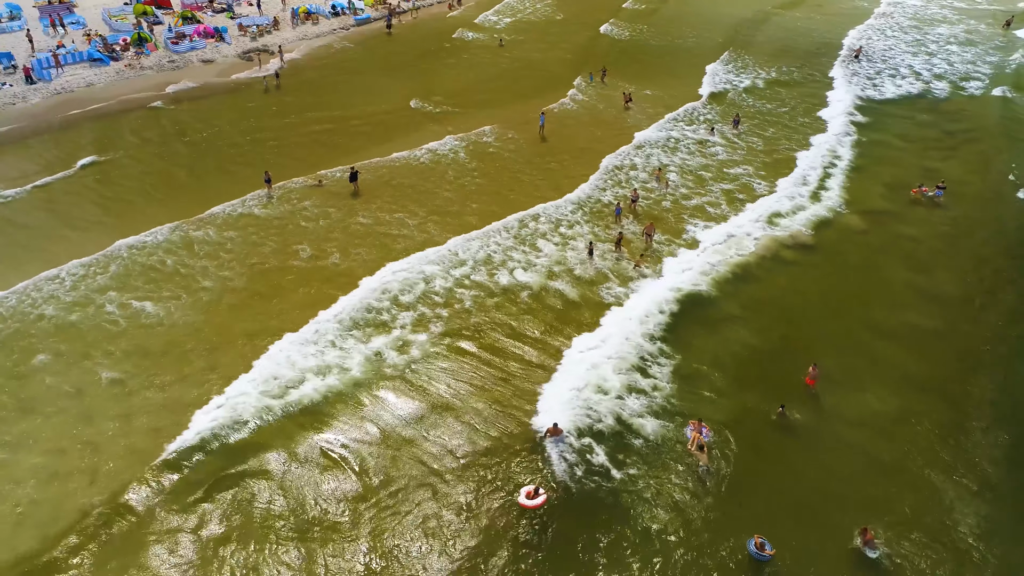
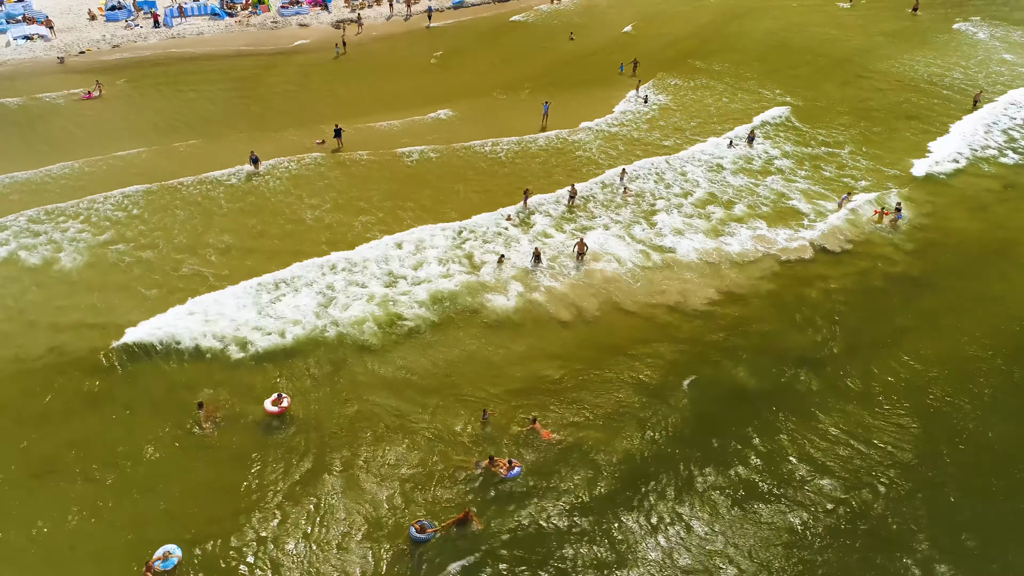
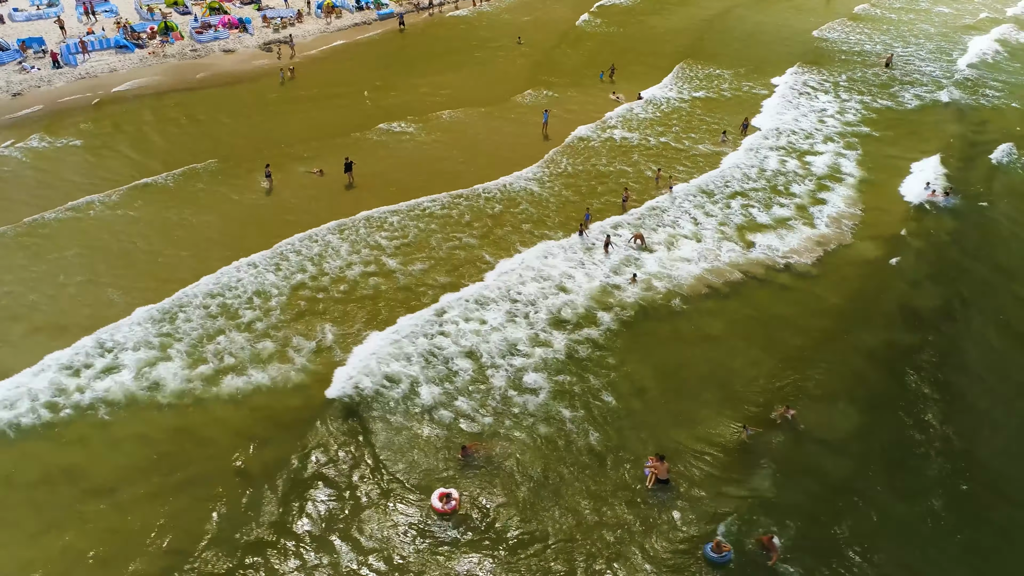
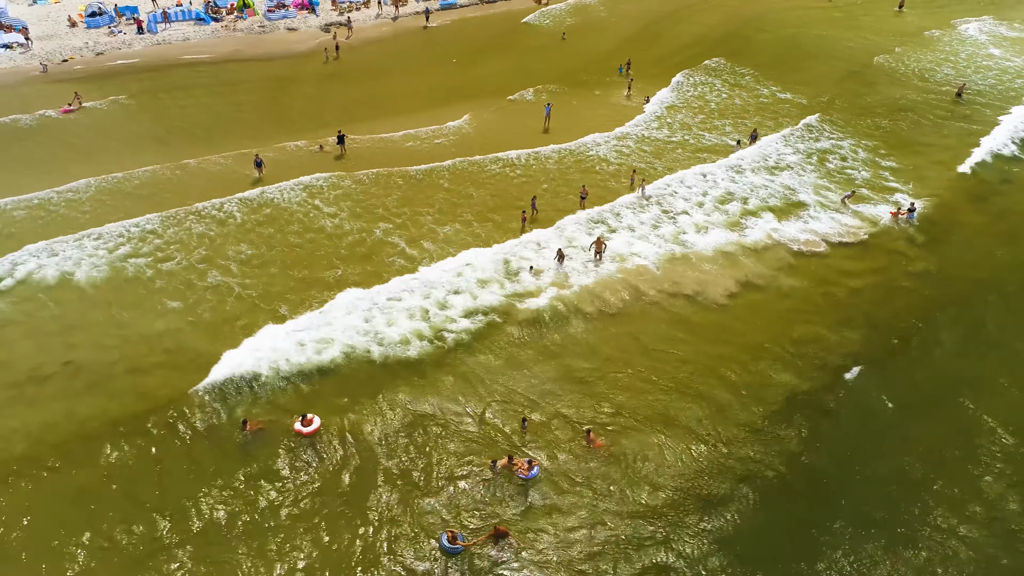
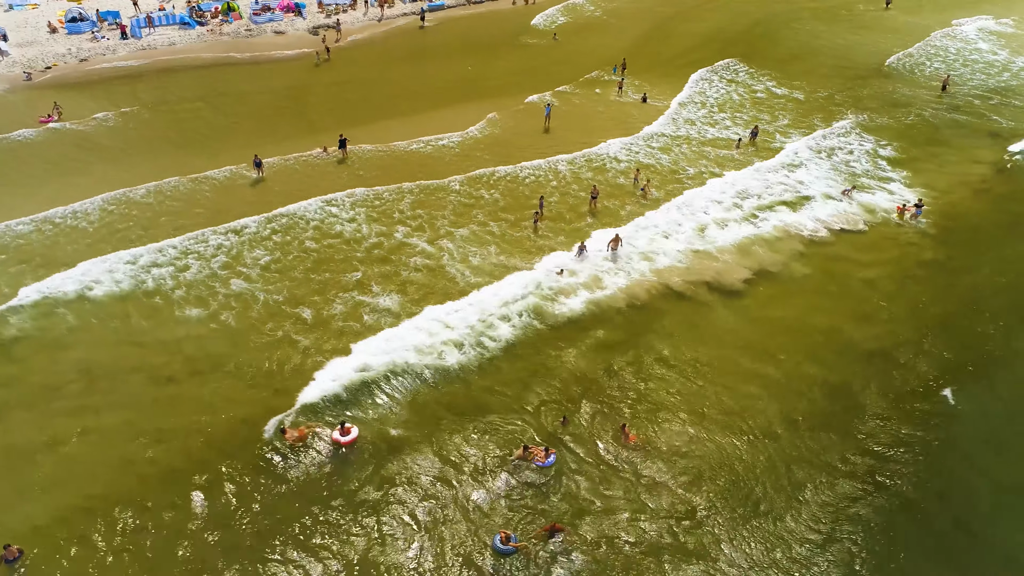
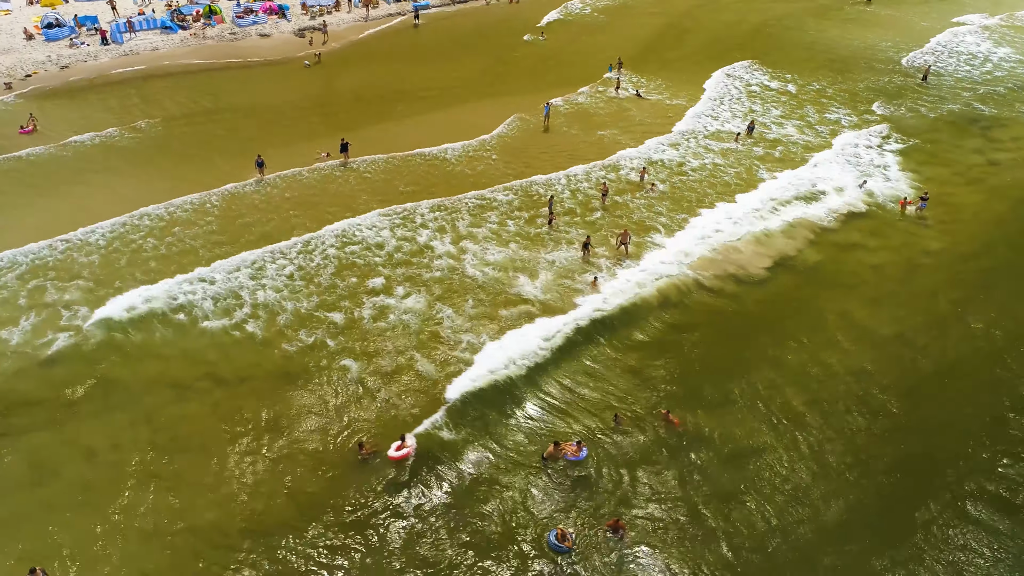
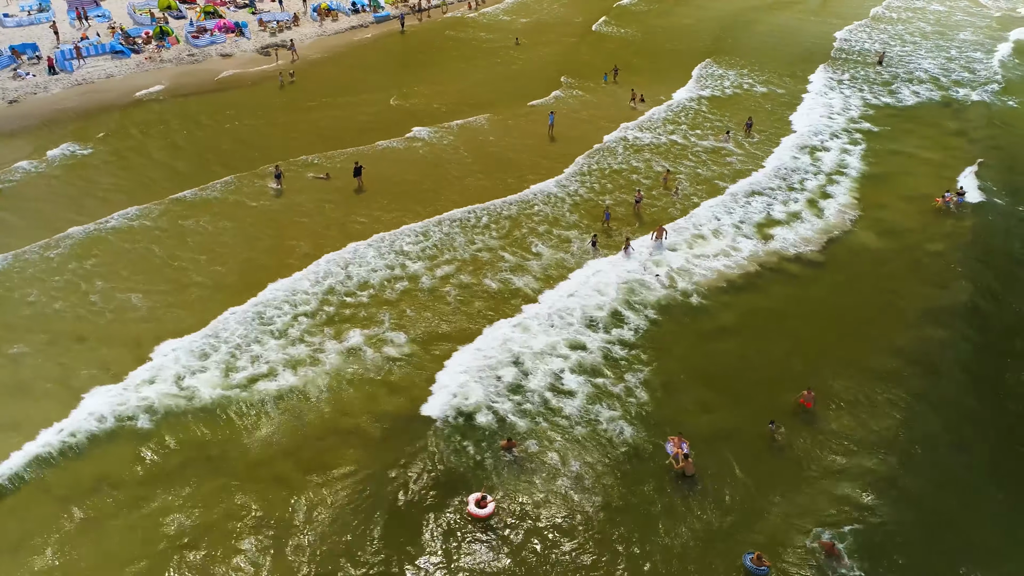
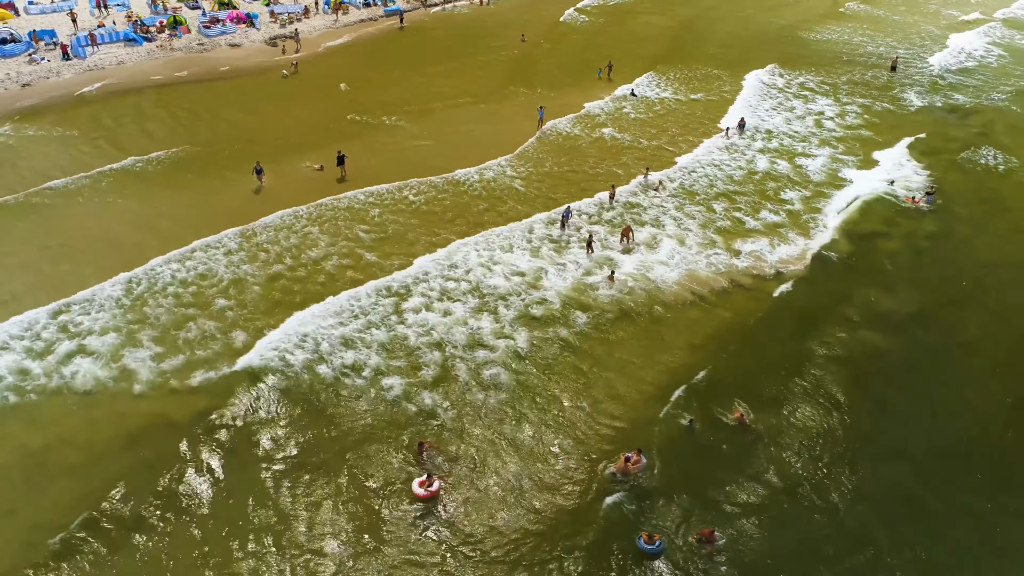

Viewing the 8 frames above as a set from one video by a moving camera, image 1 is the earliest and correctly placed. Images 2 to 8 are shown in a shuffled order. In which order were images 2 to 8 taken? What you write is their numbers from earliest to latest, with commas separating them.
7, 3, 8, 6, 5, 4, 2
